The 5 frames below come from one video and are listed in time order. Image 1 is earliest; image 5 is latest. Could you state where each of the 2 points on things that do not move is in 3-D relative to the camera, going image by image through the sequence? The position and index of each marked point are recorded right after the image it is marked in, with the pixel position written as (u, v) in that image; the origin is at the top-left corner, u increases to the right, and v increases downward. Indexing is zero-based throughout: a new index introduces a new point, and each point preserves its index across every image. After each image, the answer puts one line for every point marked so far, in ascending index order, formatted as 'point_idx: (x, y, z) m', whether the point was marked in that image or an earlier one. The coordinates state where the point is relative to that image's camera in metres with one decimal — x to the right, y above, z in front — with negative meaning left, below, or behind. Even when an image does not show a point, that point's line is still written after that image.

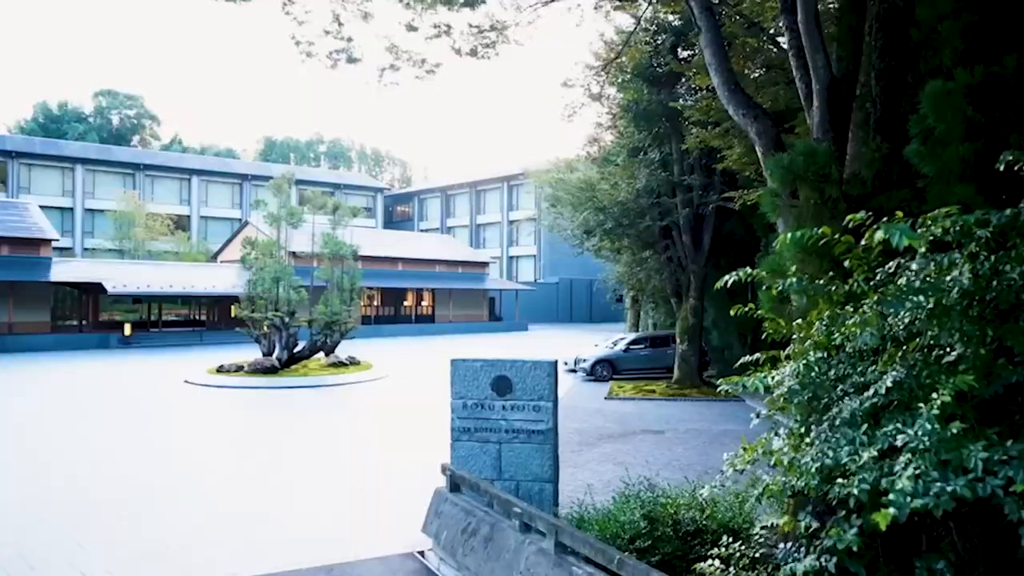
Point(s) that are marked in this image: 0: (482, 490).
0: (-0.2, -1.6, +6.0) m
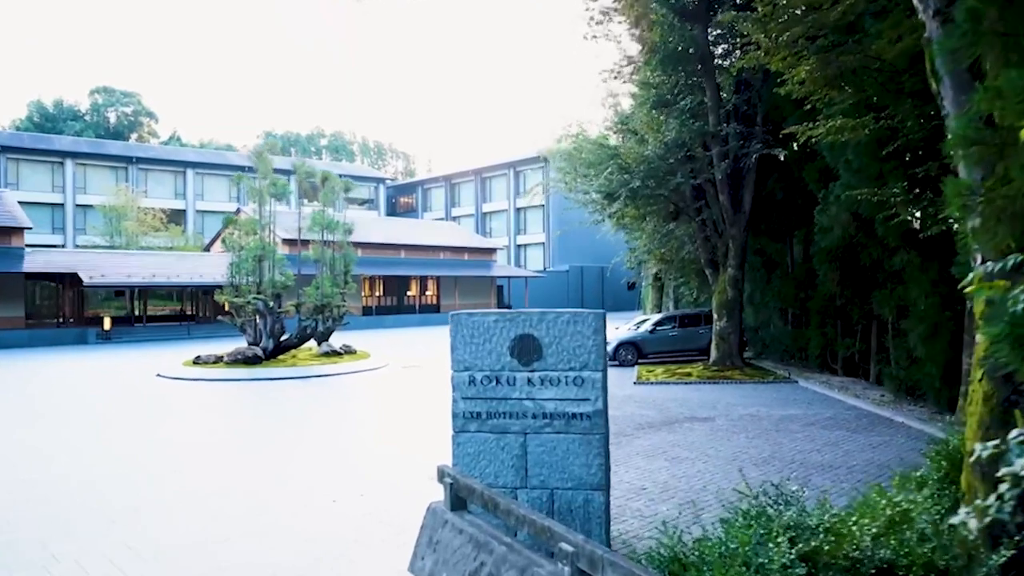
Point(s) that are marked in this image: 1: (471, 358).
0: (-0.1, -1.1, +3.7) m
1: (-0.3, -0.5, +4.9) m
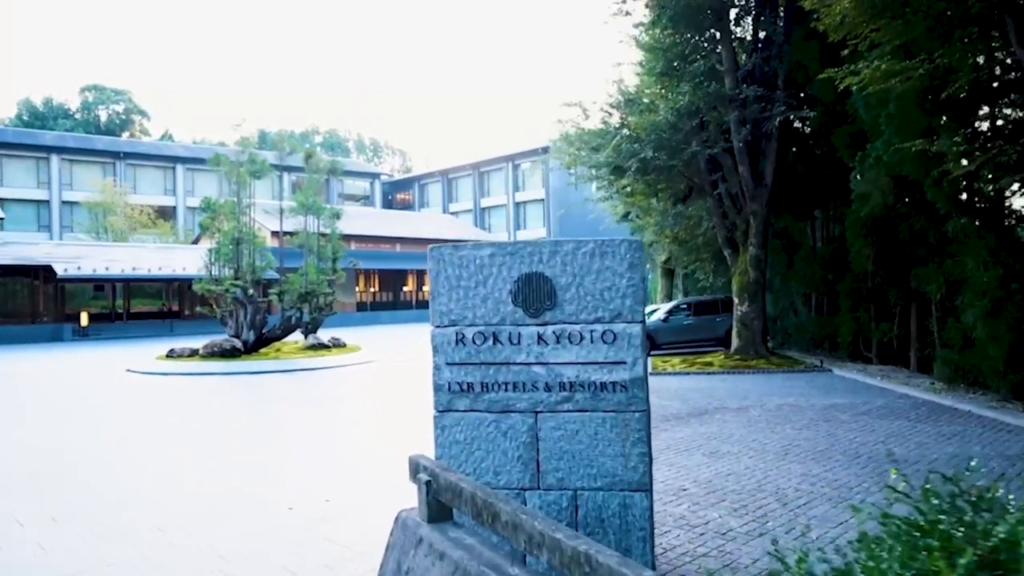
0: (0.0, -0.8, +2.4) m
1: (-0.3, -0.1, +3.5) m
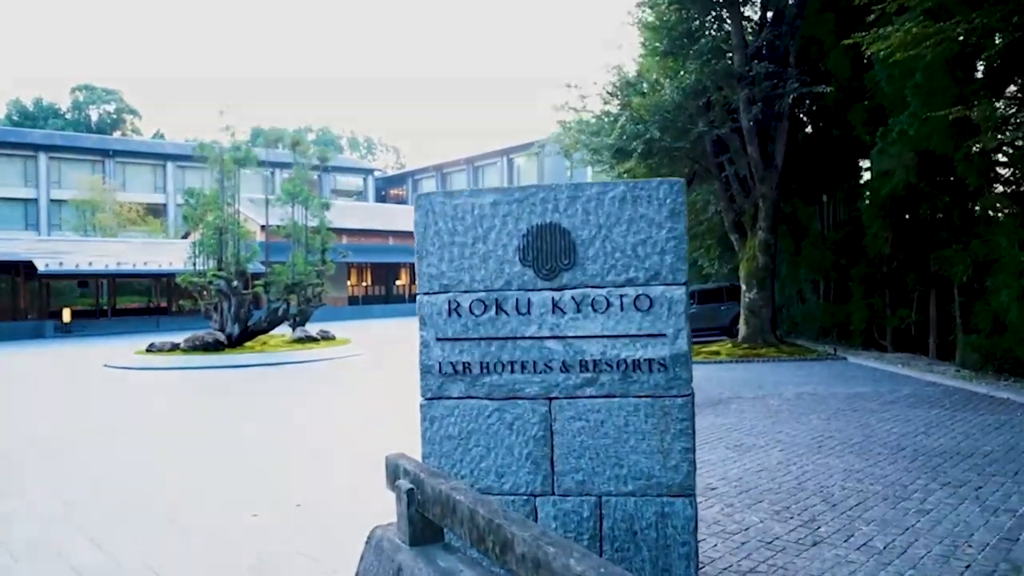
0: (0.0, -0.6, +1.7) m
1: (-0.2, +0.1, +2.8) m
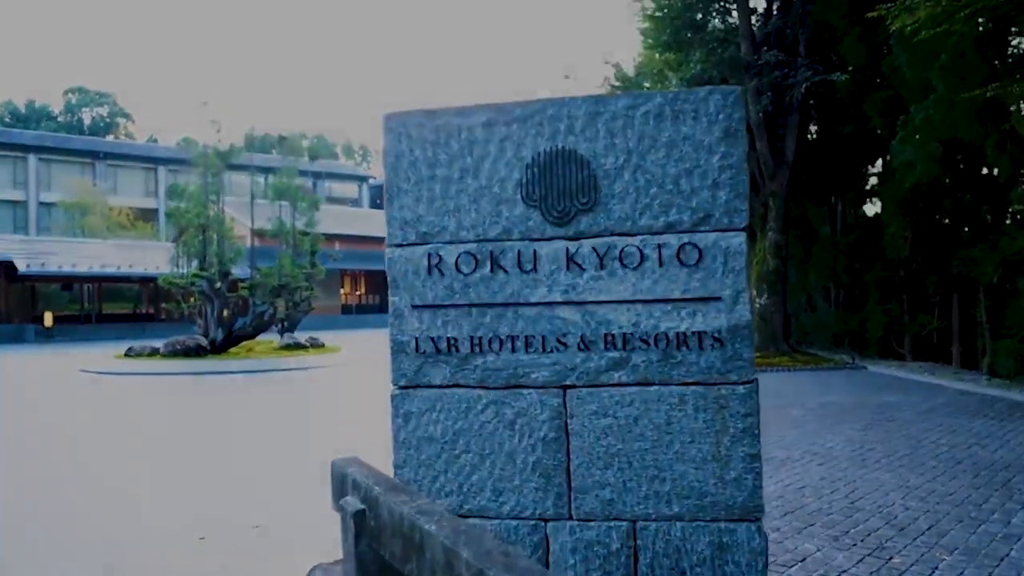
0: (0.0, -0.4, +1.0) m
1: (-0.2, +0.2, +2.1) m
